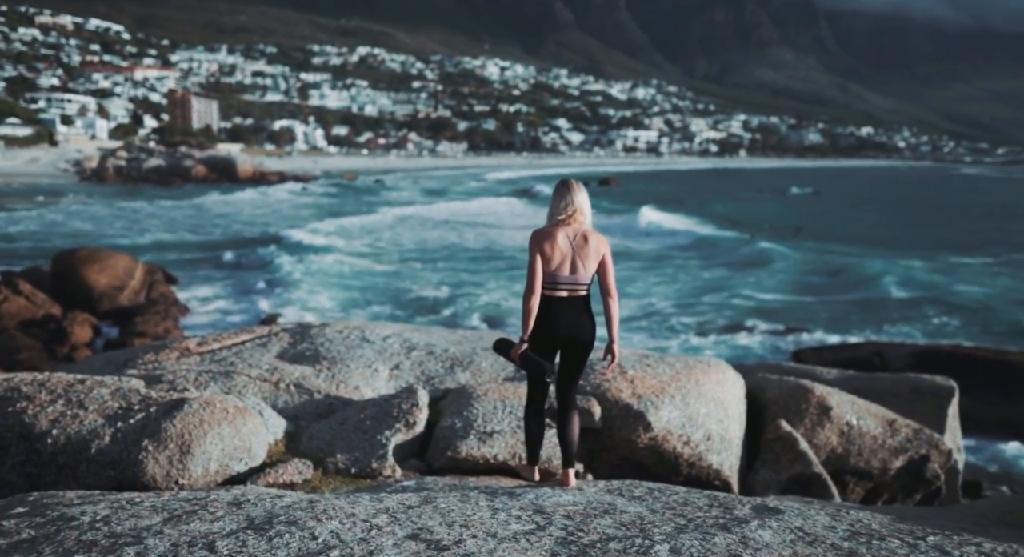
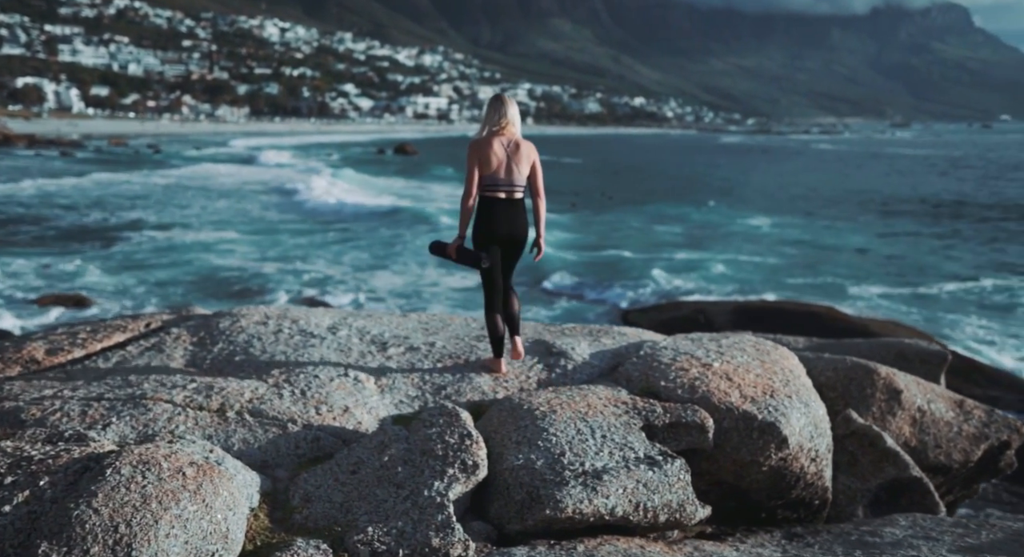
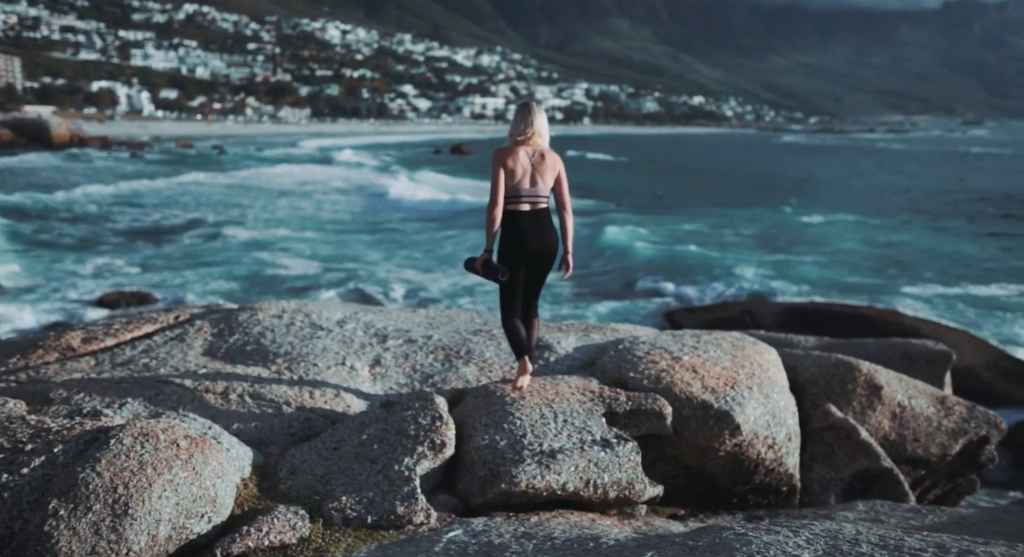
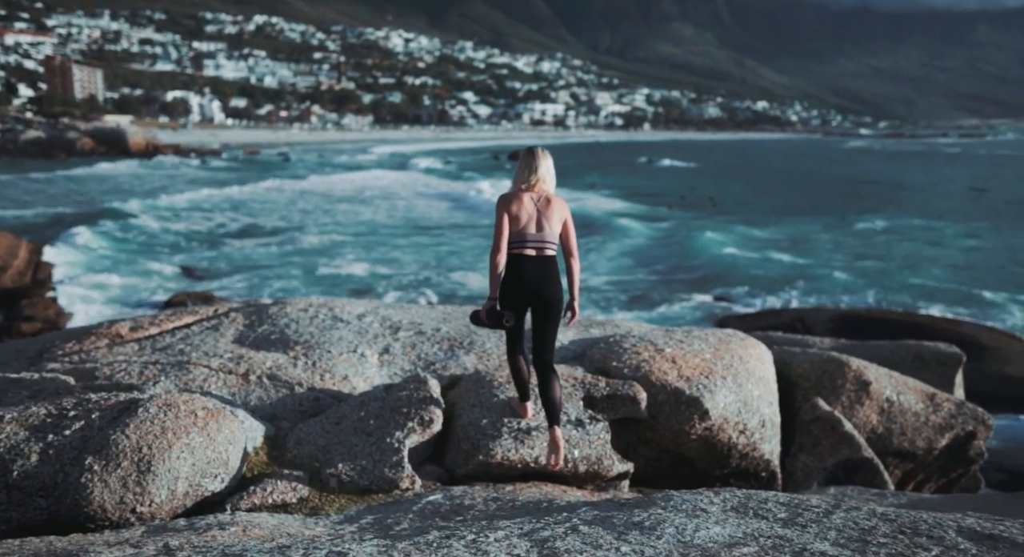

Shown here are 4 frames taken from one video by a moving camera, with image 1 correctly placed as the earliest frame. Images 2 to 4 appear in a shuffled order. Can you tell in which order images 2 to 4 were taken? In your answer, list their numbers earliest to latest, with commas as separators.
4, 3, 2
